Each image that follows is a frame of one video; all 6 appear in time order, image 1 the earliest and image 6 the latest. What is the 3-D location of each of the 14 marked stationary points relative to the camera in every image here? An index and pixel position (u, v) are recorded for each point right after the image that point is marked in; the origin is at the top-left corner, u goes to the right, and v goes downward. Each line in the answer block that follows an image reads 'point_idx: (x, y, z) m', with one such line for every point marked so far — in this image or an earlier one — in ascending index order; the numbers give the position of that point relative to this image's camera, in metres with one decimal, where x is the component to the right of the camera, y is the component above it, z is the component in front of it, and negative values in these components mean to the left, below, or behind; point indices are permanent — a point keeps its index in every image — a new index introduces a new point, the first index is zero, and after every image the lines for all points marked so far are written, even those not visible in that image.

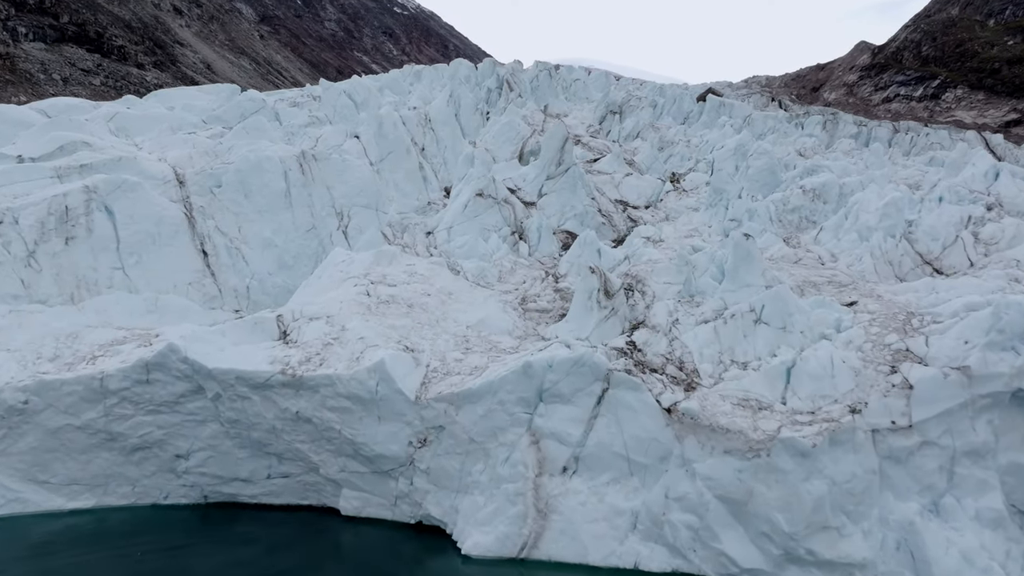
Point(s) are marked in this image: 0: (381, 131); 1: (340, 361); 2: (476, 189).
0: (-2.6, +3.2, +19.6) m
1: (-1.6, -0.7, +8.7) m
2: (-0.6, +1.5, +15.0) m
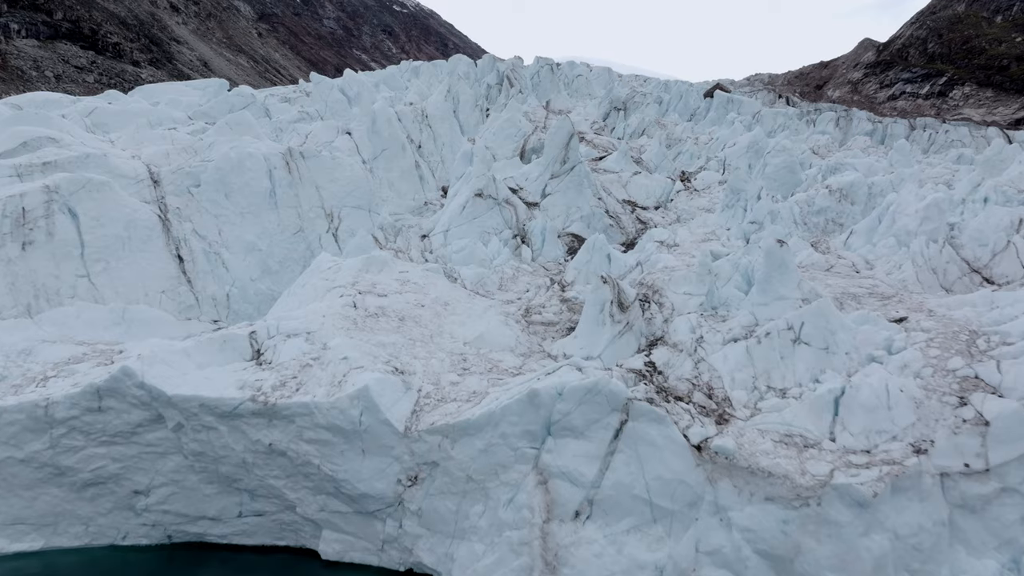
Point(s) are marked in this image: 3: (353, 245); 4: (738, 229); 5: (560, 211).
0: (-2.6, +3.1, +18.5) m
1: (-1.5, -0.8, +7.7) m
2: (-0.5, +1.4, +13.9) m
3: (-2.0, +0.6, +12.5) m
4: (+2.9, +0.8, +12.6) m
5: (+0.8, +1.2, +15.5) m
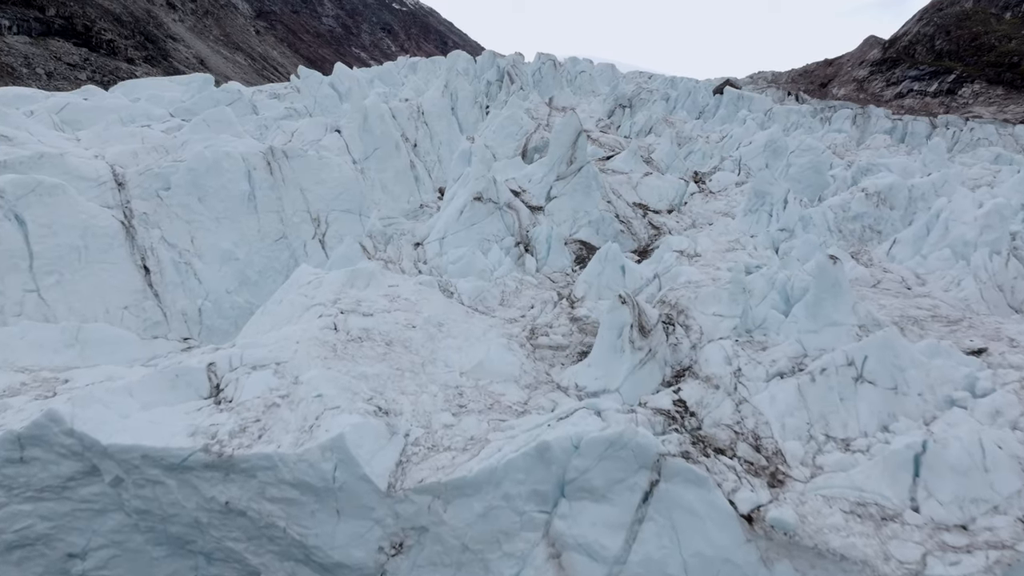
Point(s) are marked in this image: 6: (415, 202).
0: (-2.6, +2.9, +17.3) m
1: (-1.5, -1.0, +6.4) m
2: (-0.5, +1.3, +12.7) m
3: (-2.0, +0.4, +11.2) m
4: (+3.0, +0.6, +11.4) m
5: (+0.8, +1.1, +14.3) m
6: (-1.7, +1.6, +17.4) m
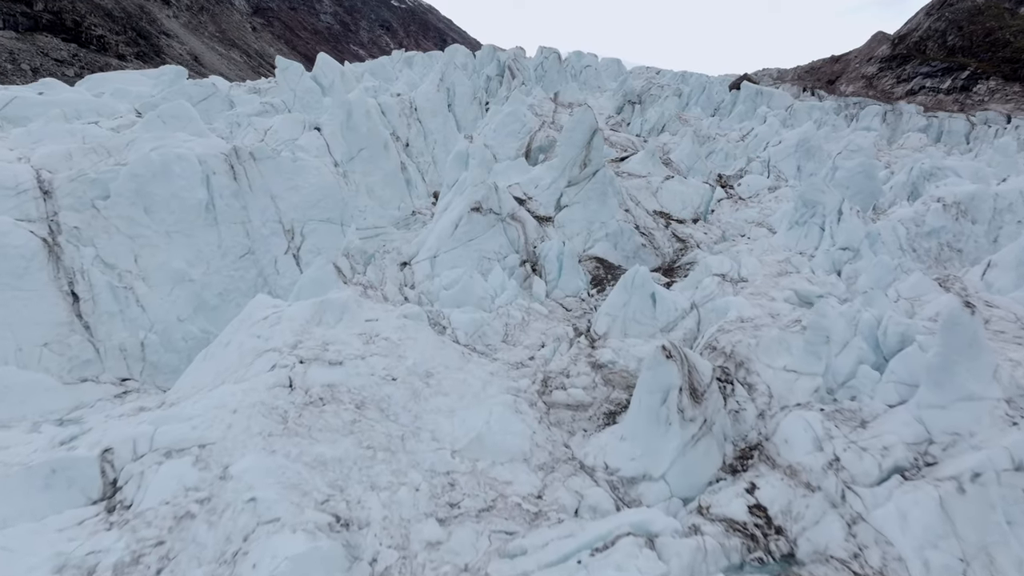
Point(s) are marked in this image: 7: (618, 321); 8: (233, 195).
0: (-2.5, +2.6, +15.3) m
1: (-1.4, -1.3, +4.4) m
2: (-0.4, +1.0, +10.7) m
3: (-2.0, +0.1, +9.3) m
4: (+3.0, +0.3, +9.4) m
5: (+0.9, +0.8, +12.3) m
6: (-1.7, +1.3, +15.4) m
7: (+0.9, -0.3, +8.6) m
8: (-3.4, +1.1, +11.8) m
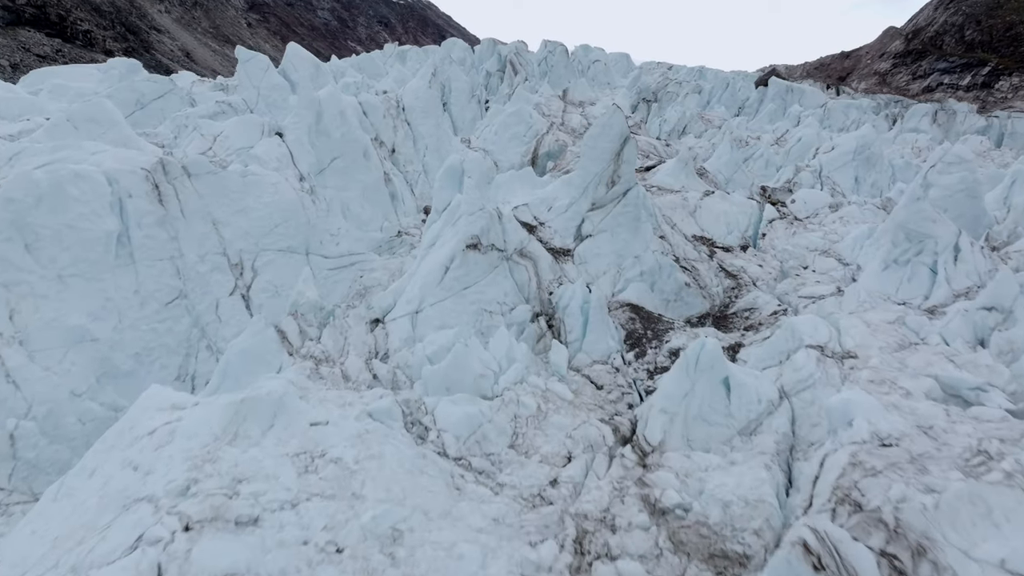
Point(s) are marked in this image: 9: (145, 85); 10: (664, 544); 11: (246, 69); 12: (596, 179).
0: (-2.5, +2.1, +12.6) m
1: (-1.4, -1.8, +1.7) m
2: (-0.4, +0.4, +8.0) m
3: (-1.9, -0.4, +6.6) m
4: (+3.1, -0.2, +6.7) m
5: (+0.9, +0.3, +9.6) m
6: (-1.6, +0.8, +12.7) m
7: (+1.0, -0.8, +5.9) m
8: (-3.3, +0.6, +9.1) m
9: (-5.9, +3.2, +15.6) m
10: (+0.7, -1.3, +4.8) m
11: (-3.9, +3.2, +14.4) m
12: (+0.9, +1.2, +10.1) m
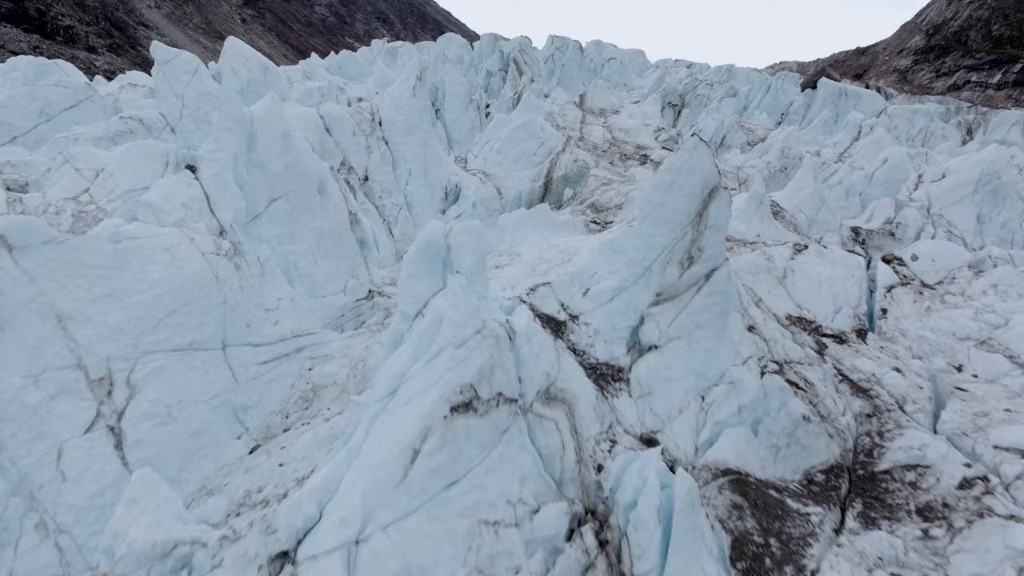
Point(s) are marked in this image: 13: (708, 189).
0: (-2.4, +1.2, +8.9) m
1: (-1.3, -2.7, -1.9) m
2: (-0.3, -0.4, +4.4) m
3: (-1.8, -1.3, +2.9) m
4: (+3.2, -1.1, +3.1) m
5: (+1.0, -0.6, +5.9) m
6: (-1.5, -0.1, +9.1) m
7: (+1.1, -1.7, +2.3) m
8: (-3.2, -0.3, +5.5) m
9: (-5.8, +2.4, +11.9) m
10: (+0.9, -2.1, +1.1) m
11: (-3.8, +2.4, +10.8) m
12: (+1.0, +0.3, +6.5) m
13: (+1.2, +0.7, +6.3) m
